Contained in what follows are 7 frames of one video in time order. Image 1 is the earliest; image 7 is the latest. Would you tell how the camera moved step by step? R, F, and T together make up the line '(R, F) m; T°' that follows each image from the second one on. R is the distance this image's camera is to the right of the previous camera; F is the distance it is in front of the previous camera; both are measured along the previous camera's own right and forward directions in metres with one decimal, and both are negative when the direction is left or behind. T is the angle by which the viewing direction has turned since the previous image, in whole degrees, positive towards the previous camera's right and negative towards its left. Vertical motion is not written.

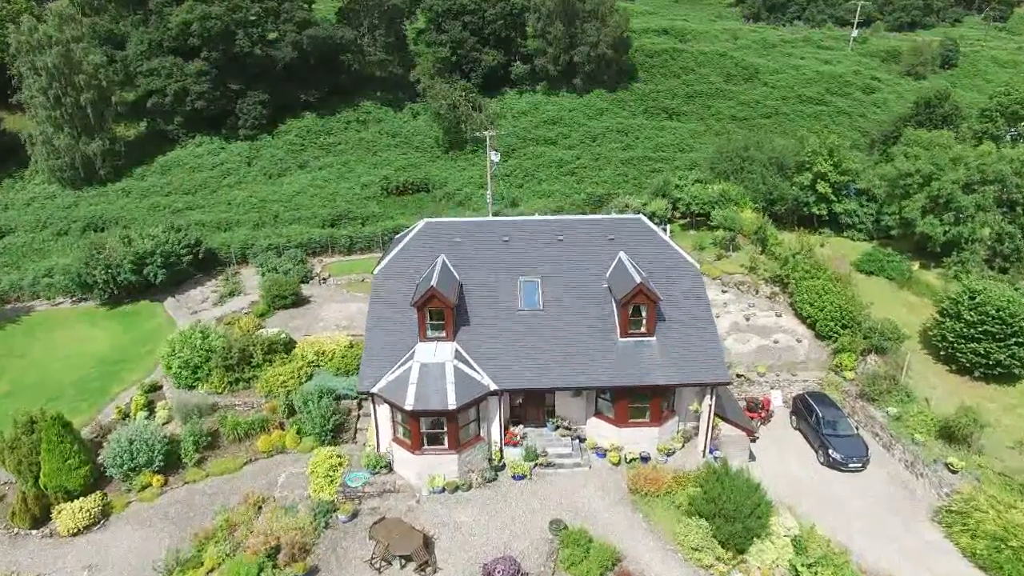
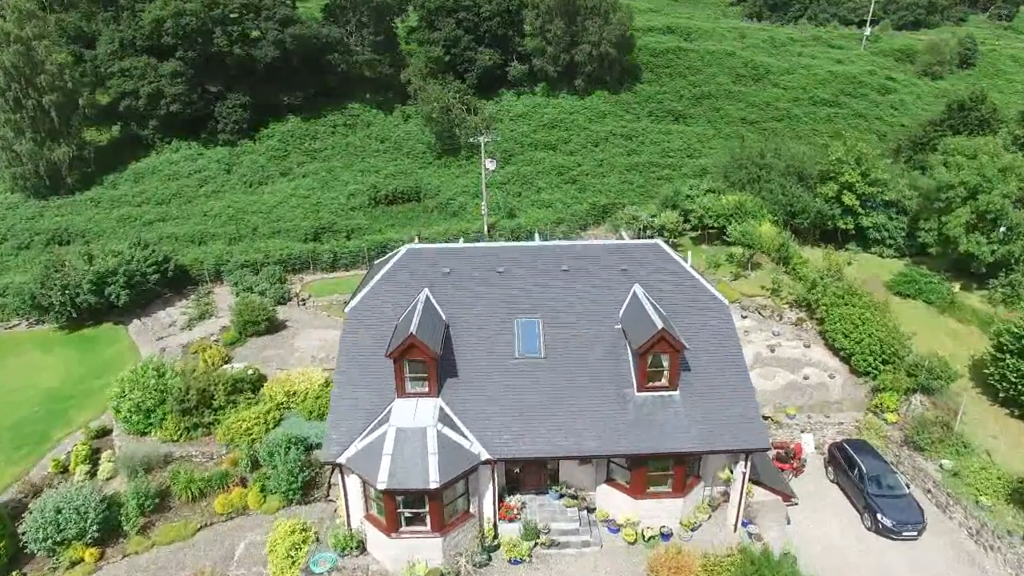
(+0.1, +3.8) m; 0°
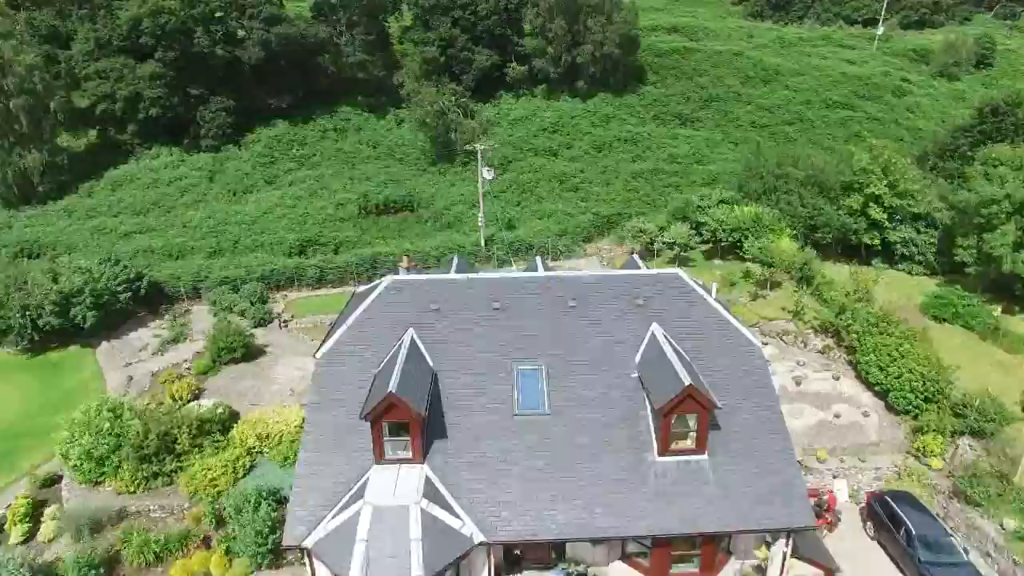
(0.0, +3.0) m; 0°
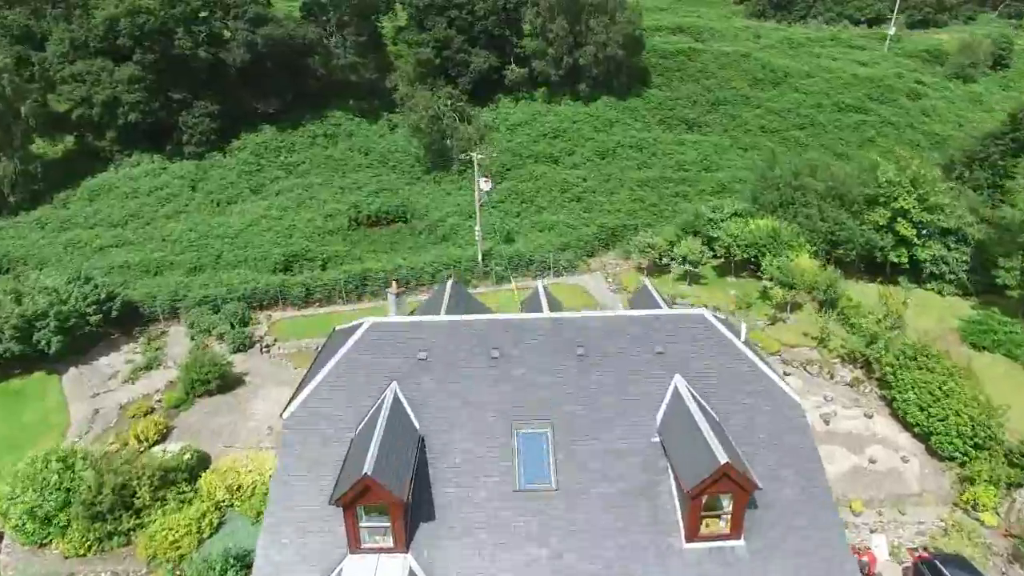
(0.0, +2.7) m; 0°
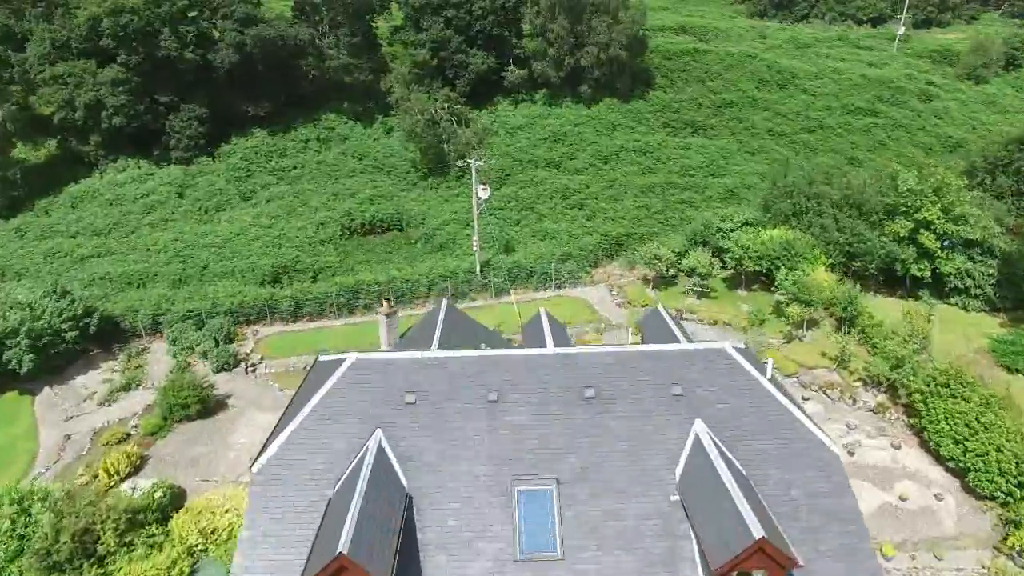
(0.0, +1.9) m; 0°
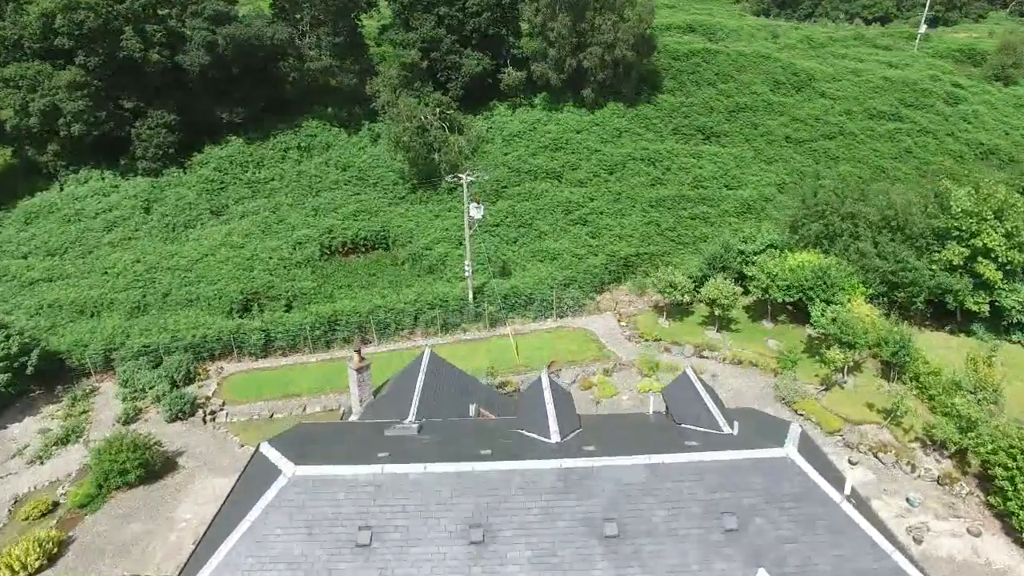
(+0.2, +4.2) m; 0°
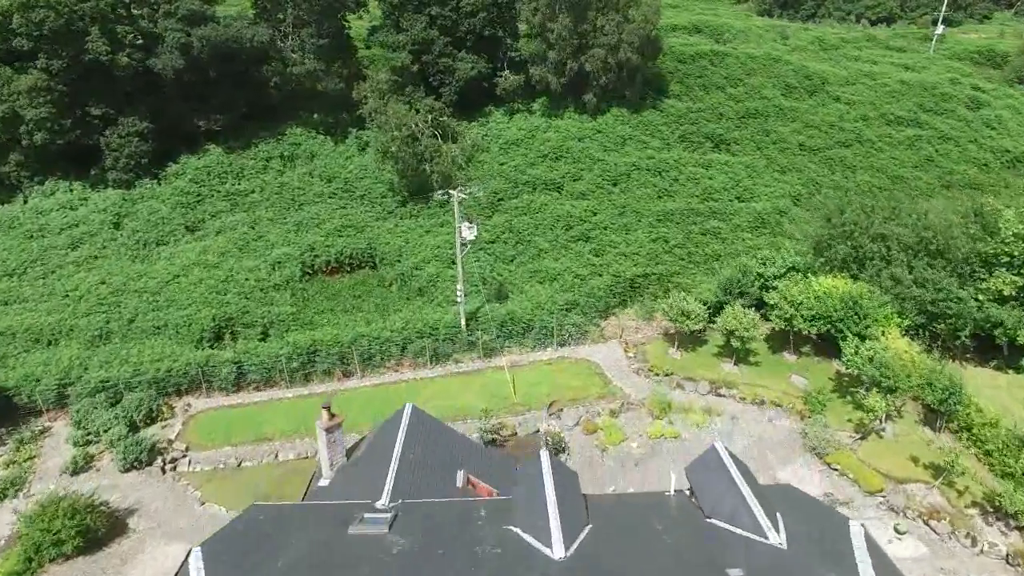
(+0.2, +3.1) m; 0°
